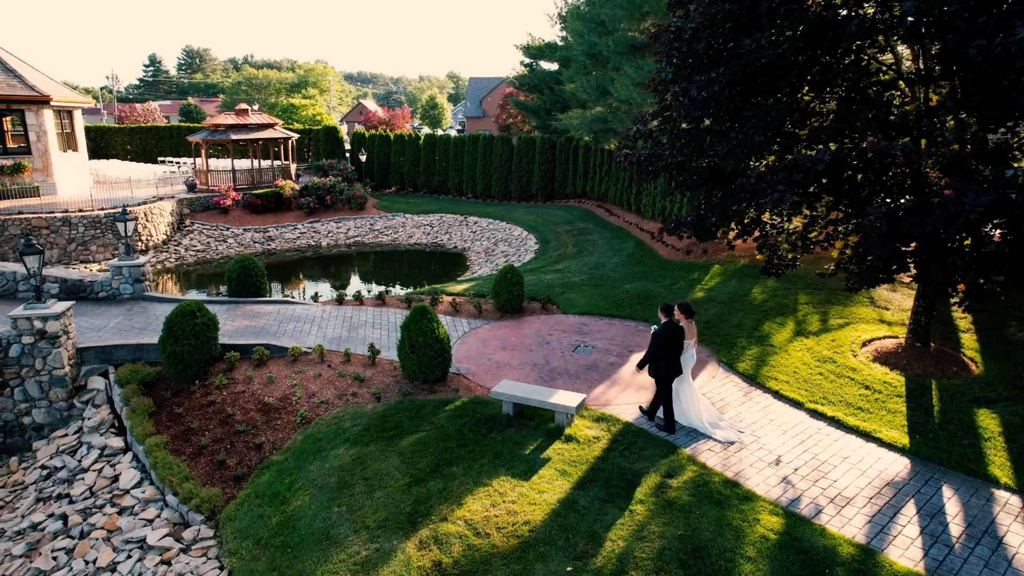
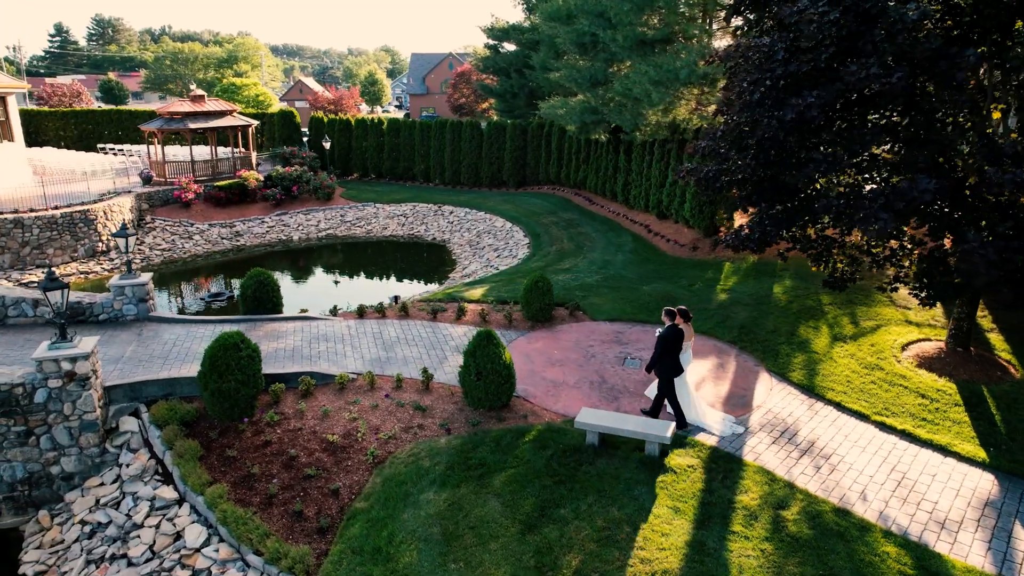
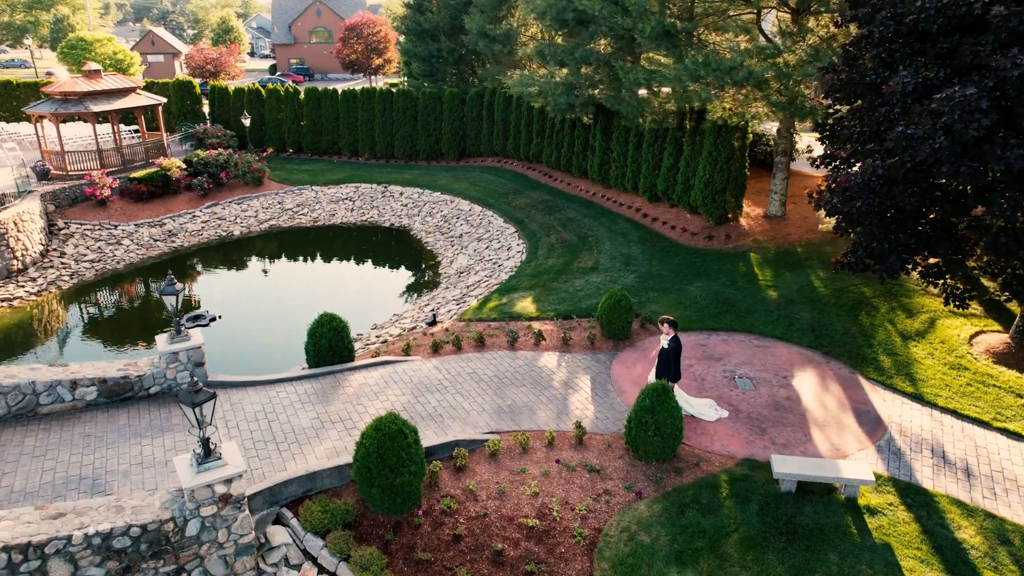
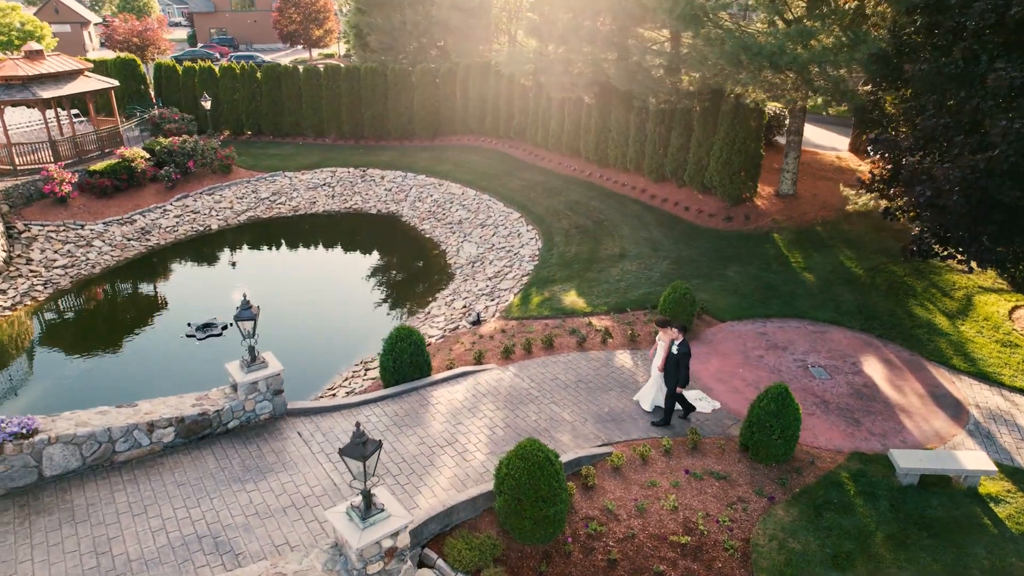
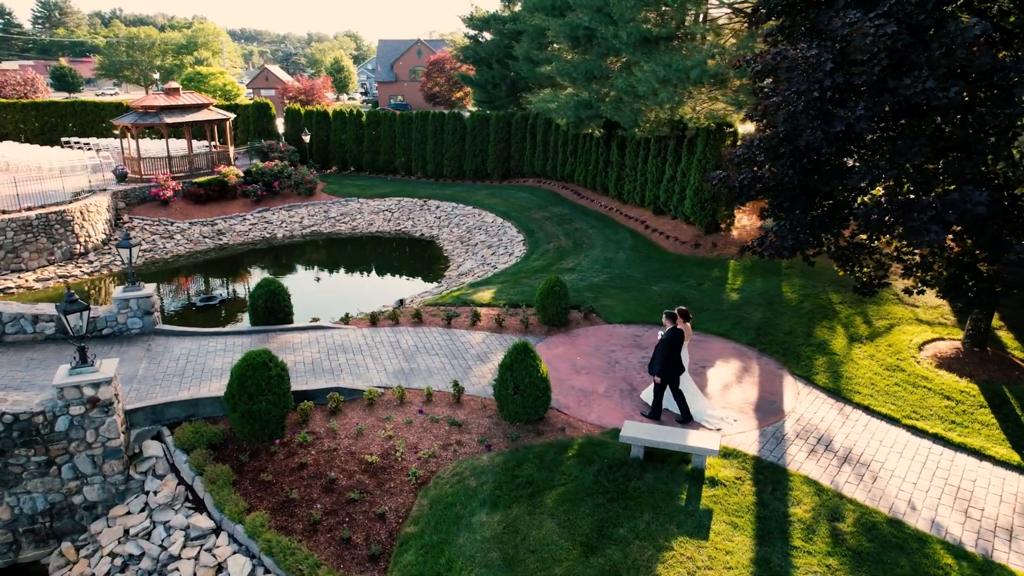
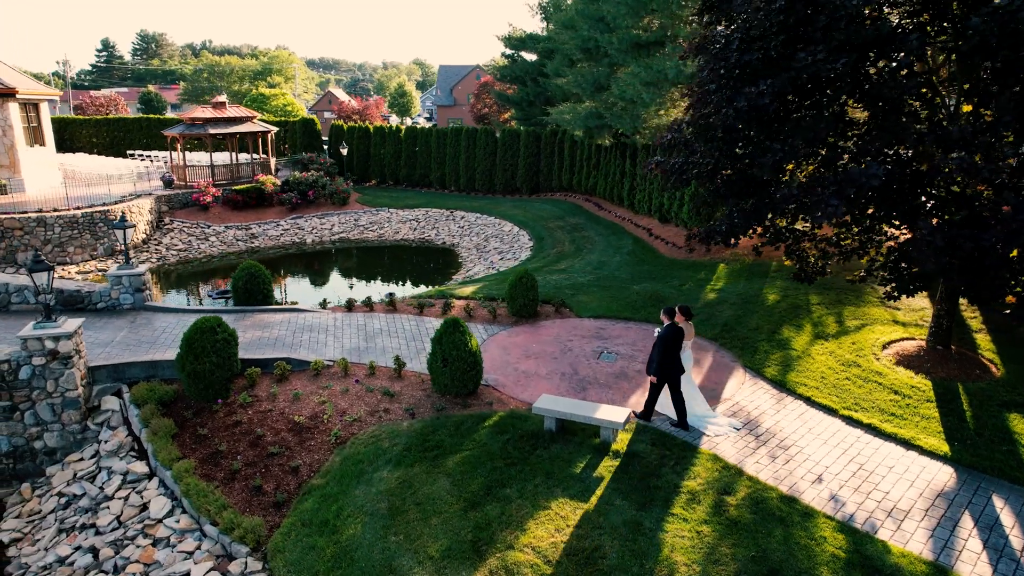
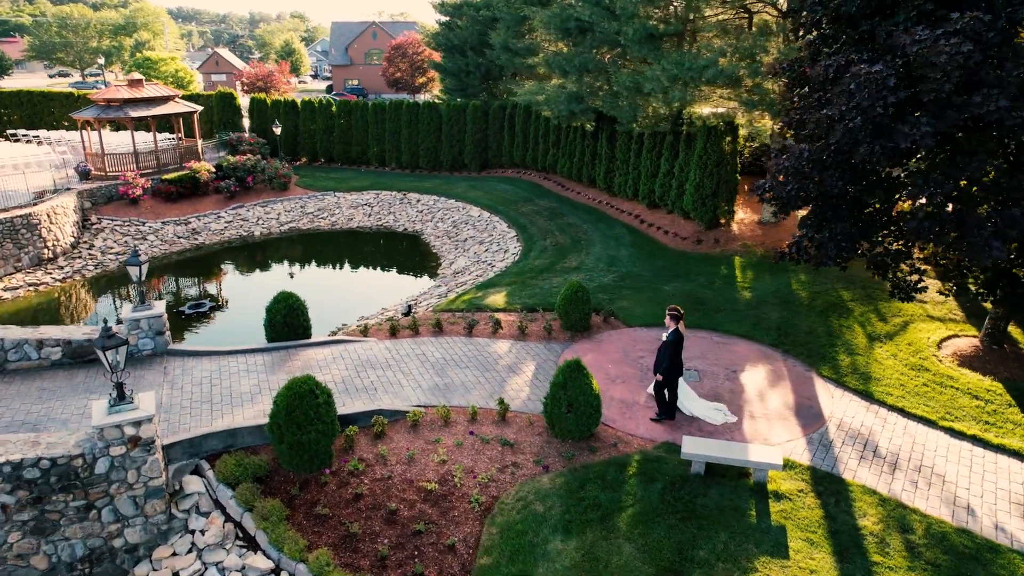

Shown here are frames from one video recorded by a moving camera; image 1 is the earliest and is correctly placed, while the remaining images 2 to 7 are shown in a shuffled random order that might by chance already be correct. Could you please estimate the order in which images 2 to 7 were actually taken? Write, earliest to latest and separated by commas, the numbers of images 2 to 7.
6, 2, 5, 7, 3, 4
